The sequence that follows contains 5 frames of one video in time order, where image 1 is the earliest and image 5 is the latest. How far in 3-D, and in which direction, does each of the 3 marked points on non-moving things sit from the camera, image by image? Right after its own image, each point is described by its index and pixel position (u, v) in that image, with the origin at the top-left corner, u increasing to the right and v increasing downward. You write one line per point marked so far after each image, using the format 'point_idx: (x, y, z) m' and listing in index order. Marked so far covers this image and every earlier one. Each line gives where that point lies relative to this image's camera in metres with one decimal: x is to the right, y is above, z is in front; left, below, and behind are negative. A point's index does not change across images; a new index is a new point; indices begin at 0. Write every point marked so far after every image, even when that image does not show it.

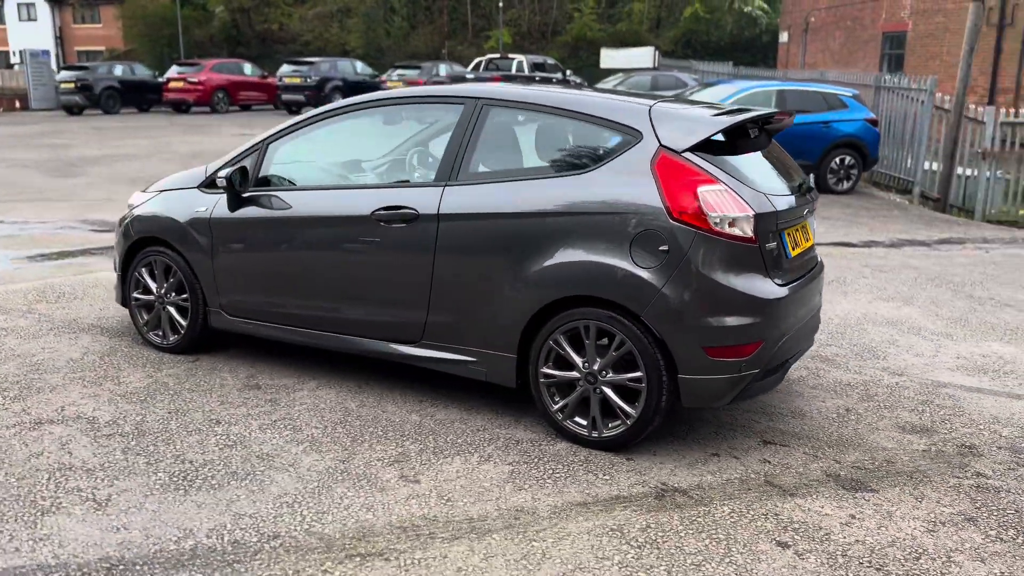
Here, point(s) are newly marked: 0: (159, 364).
0: (-2.0, -0.4, +4.9) m
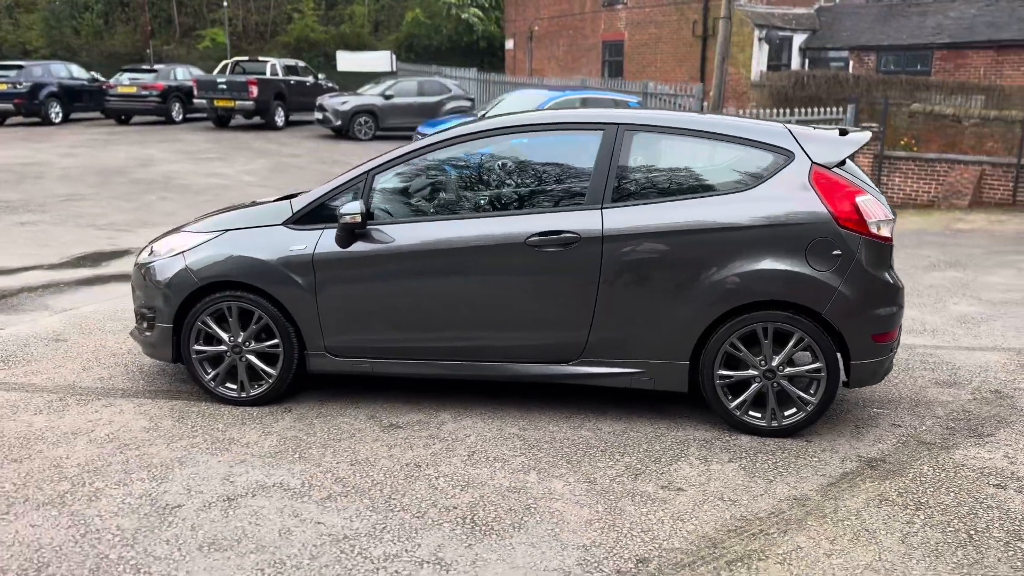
0: (-1.4, -0.7, +4.5) m
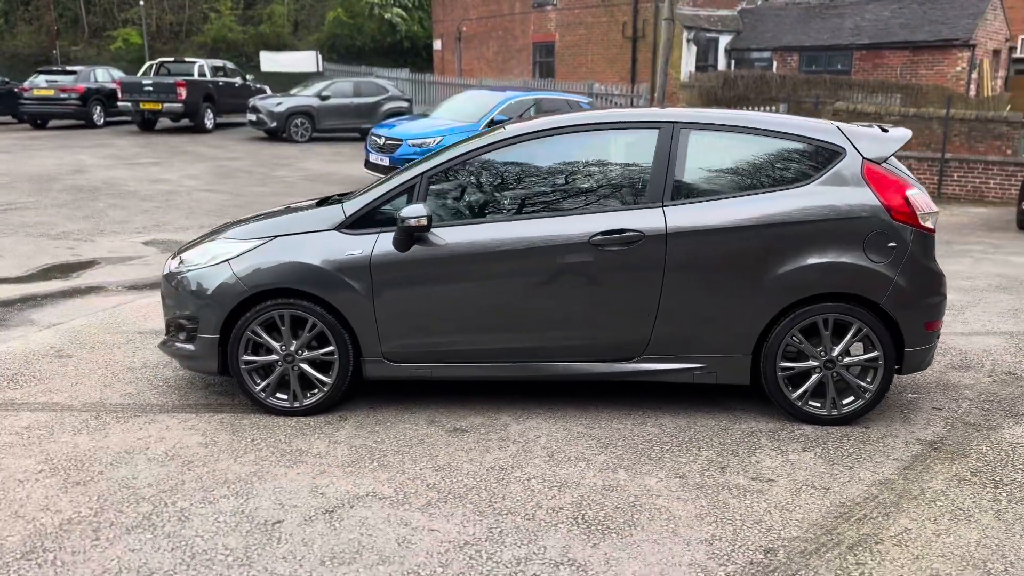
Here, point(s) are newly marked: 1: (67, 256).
0: (-1.0, -0.7, +4.4) m
1: (-4.9, +0.4, +9.4) m
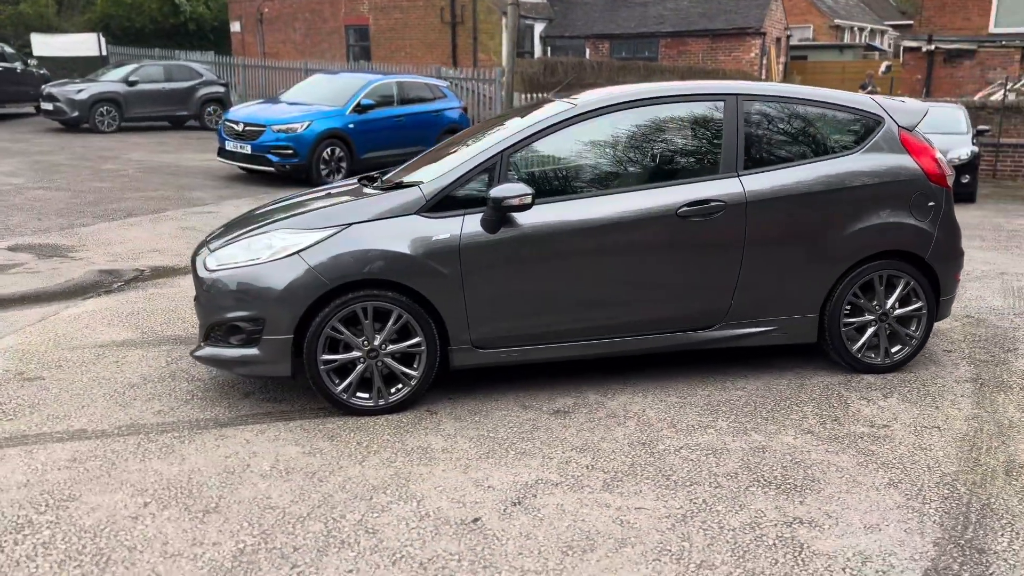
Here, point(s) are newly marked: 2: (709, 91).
0: (-0.5, -0.7, +4.1) m
1: (-5.5, +0.2, +8.0) m
2: (+1.1, +1.1, +4.6) m
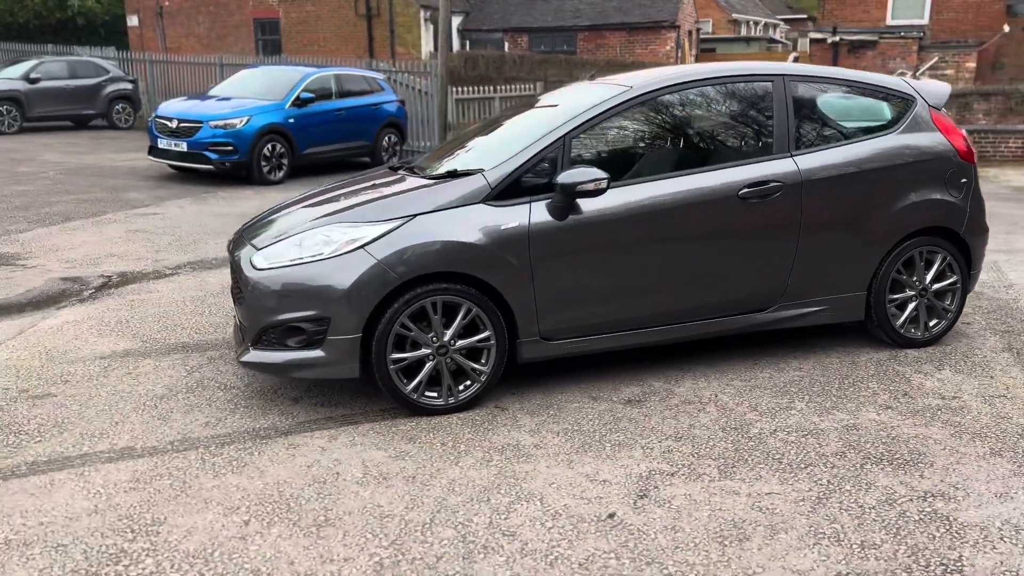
0: (-0.1, -0.6, +4.0) m
1: (-5.6, +0.1, +7.2) m
2: (+1.3, +1.2, +4.6) m
